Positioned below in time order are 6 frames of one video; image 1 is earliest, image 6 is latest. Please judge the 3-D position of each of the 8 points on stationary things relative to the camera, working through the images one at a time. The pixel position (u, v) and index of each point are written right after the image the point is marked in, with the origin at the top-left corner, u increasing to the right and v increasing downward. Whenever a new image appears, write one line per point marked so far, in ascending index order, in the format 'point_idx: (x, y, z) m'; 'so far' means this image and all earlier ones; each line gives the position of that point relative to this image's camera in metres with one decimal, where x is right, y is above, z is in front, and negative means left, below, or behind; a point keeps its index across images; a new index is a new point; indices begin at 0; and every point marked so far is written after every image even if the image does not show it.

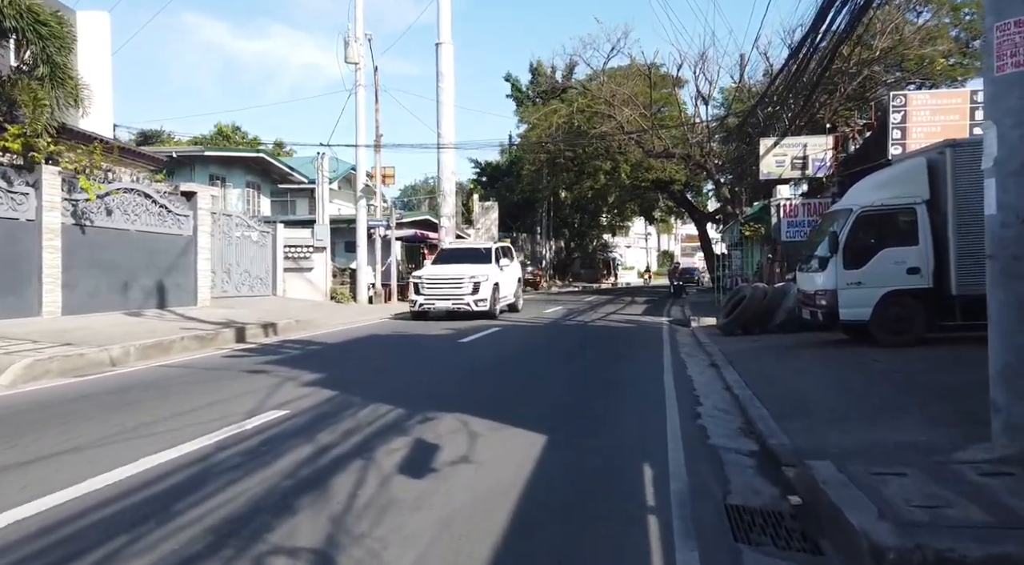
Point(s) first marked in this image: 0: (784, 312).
0: (+6.5, -0.7, +15.7) m
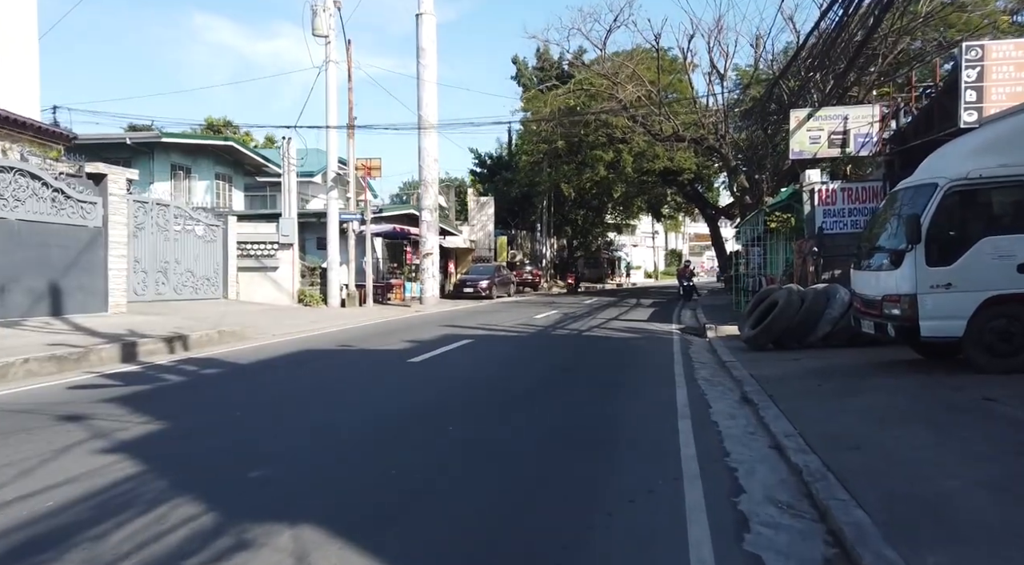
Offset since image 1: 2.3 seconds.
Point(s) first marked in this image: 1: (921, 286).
0: (+6.0, -0.8, +12.3) m
1: (+5.5, 0.0, +8.9) m
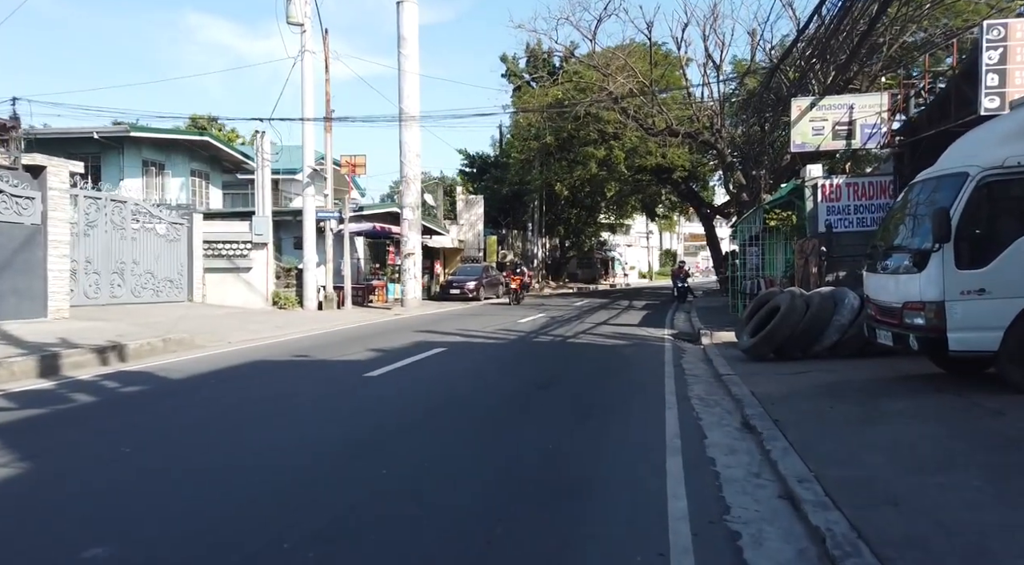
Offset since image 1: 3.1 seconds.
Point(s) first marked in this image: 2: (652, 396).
0: (+5.5, -0.8, +11.1) m
1: (+5.1, -0.1, +7.6) m
2: (+2.0, -1.6, +9.4) m
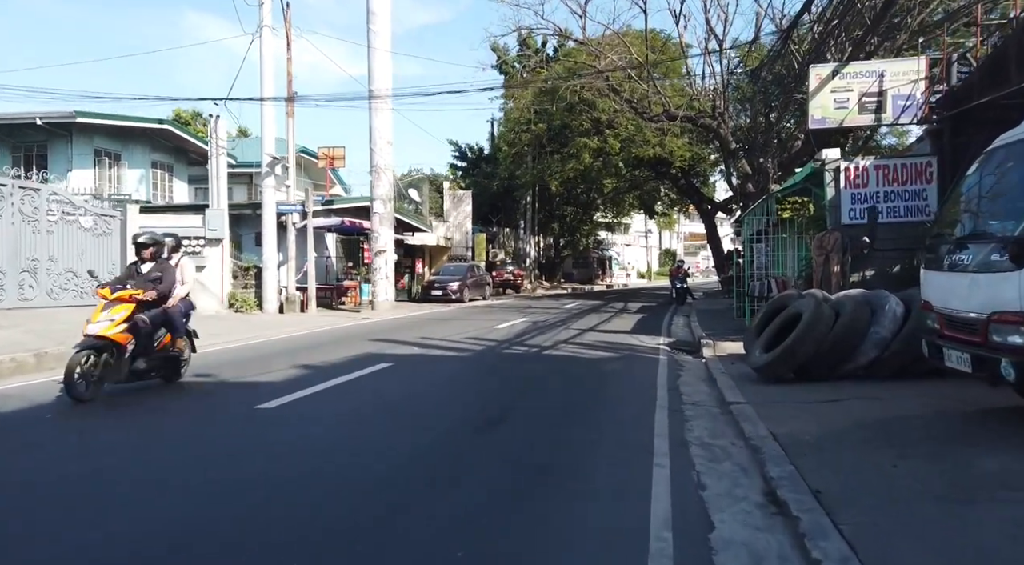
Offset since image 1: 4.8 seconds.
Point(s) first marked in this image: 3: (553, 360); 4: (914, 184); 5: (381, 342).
0: (+4.8, -0.8, +8.7) m
1: (+4.4, -0.1, +5.3) m
2: (+1.3, -1.6, +7.1) m
3: (+0.8, -1.5, +12.5) m
4: (+7.6, +1.9, +12.5) m
5: (-2.8, -1.3, +14.1) m
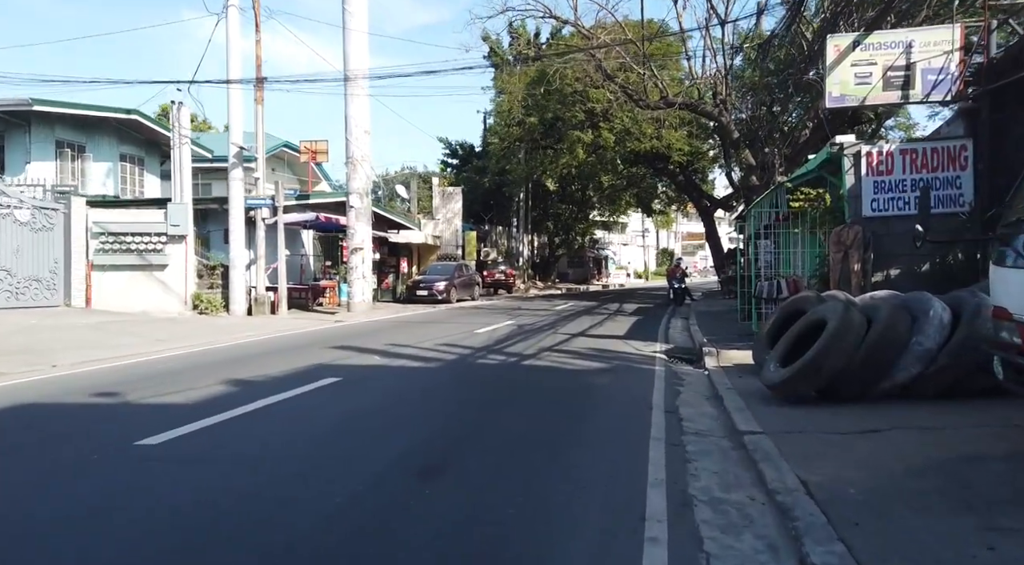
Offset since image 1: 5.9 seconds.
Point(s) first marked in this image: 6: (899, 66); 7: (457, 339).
0: (+4.4, -0.8, +7.2) m
1: (+4.0, -0.1, +3.7) m
2: (+0.9, -1.6, +5.5) m
3: (+0.4, -1.5, +10.9) m
4: (+7.2, +1.9, +10.9) m
5: (-3.2, -1.3, +12.5) m
6: (+6.6, +3.7, +11.3) m
7: (-1.2, -1.2, +14.6) m
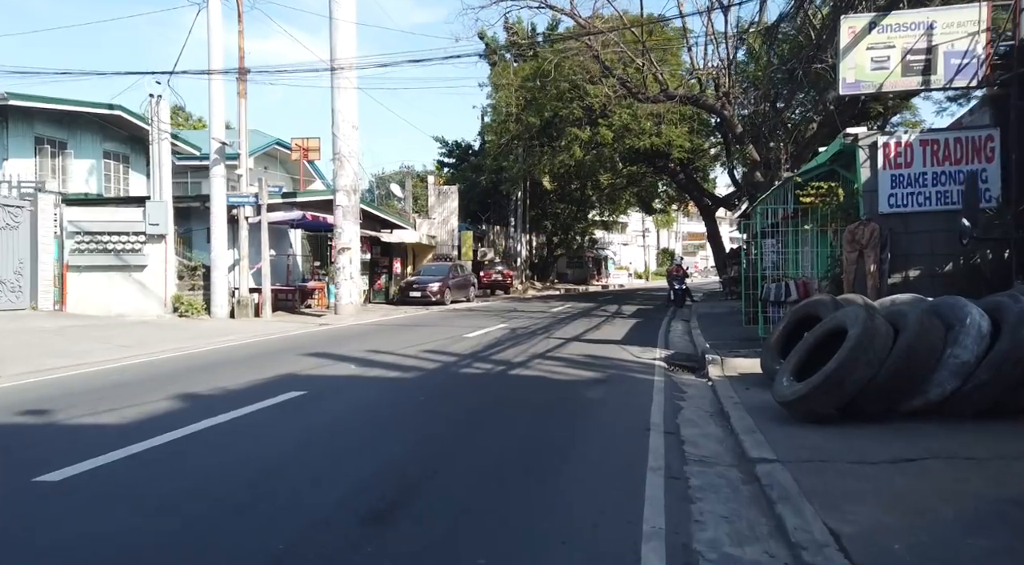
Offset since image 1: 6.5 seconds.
0: (+4.2, -0.9, +6.3) m
1: (+3.8, -0.2, +2.8) m
2: (+0.7, -1.6, +4.6) m
3: (+0.2, -1.5, +10.0) m
4: (+7.0, +1.8, +10.0) m
5: (-3.4, -1.3, +11.6) m
6: (+6.4, +3.7, +10.4) m
7: (-1.4, -1.3, +13.7) m
